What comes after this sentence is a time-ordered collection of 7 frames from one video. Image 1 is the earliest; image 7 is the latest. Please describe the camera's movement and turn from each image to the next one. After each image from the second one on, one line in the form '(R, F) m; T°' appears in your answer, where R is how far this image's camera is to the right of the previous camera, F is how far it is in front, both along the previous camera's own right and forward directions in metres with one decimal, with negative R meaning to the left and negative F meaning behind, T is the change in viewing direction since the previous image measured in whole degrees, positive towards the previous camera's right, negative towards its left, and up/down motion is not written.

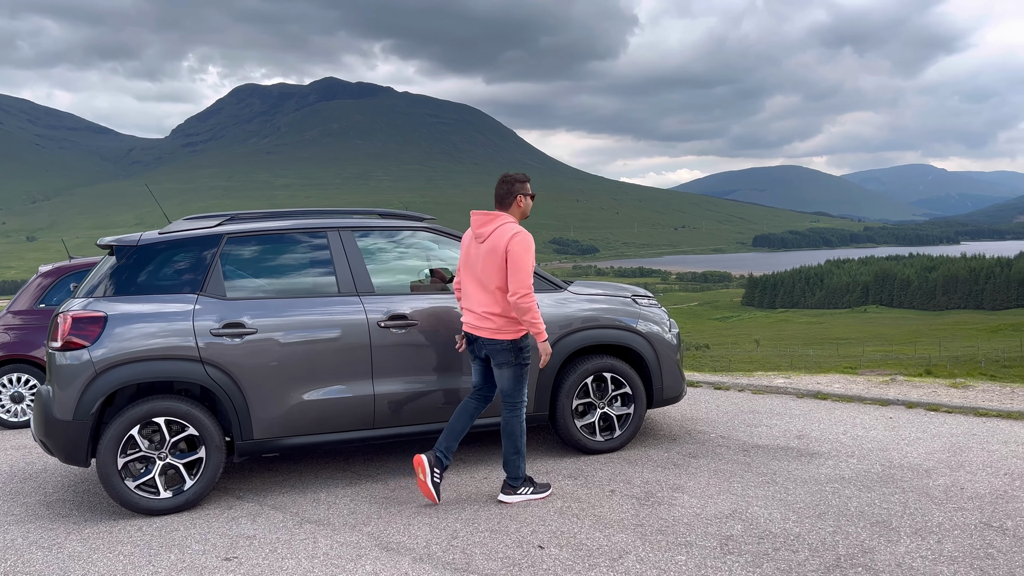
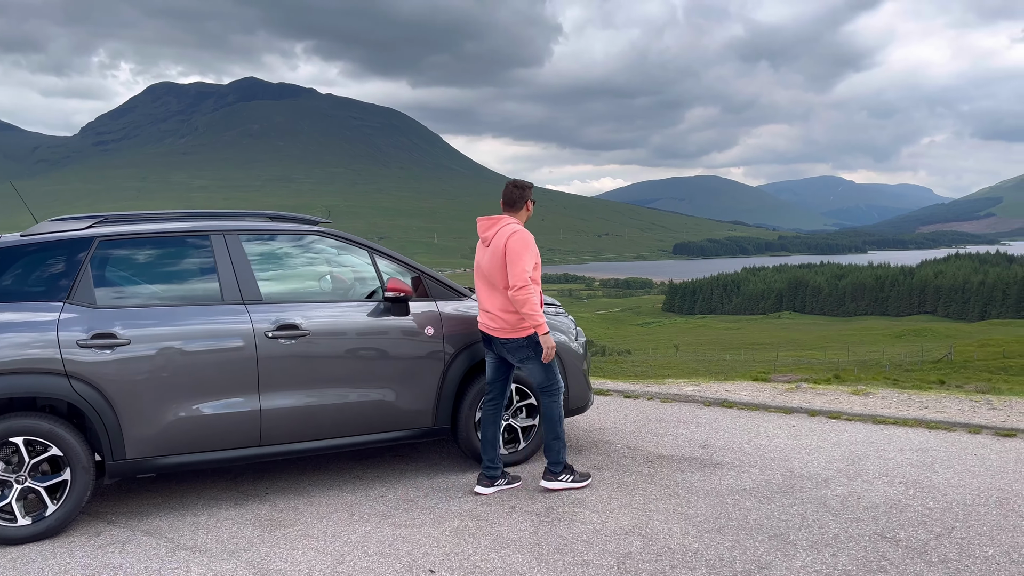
(+0.3, +0.2) m; +4°
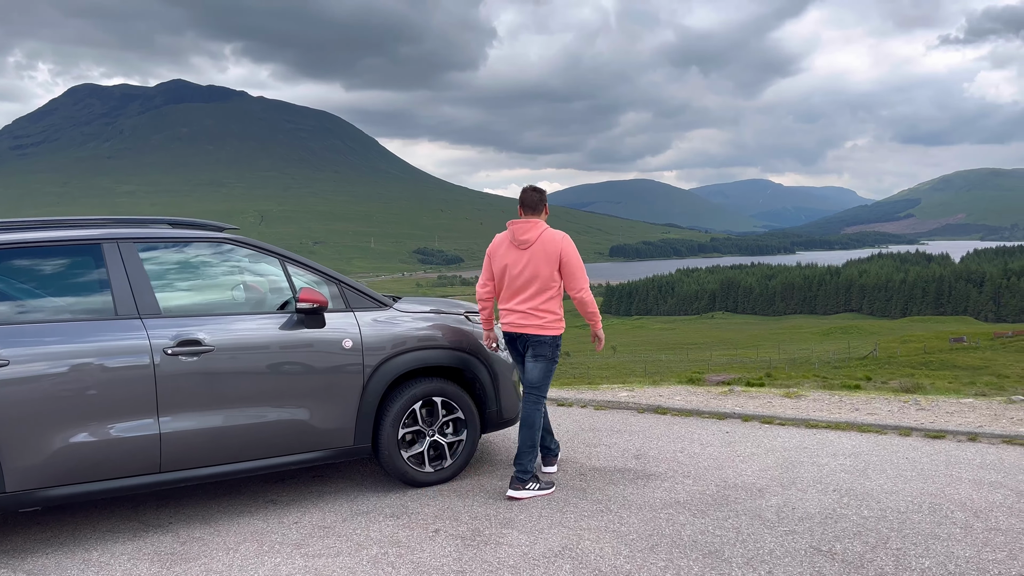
(+0.1, +0.3) m; +4°
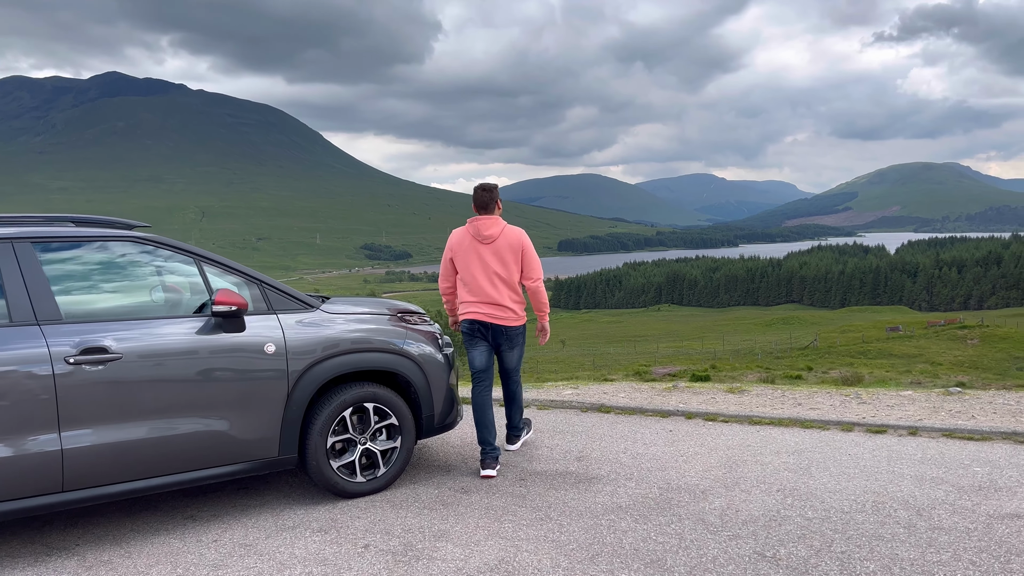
(+0.1, +0.2) m; +4°
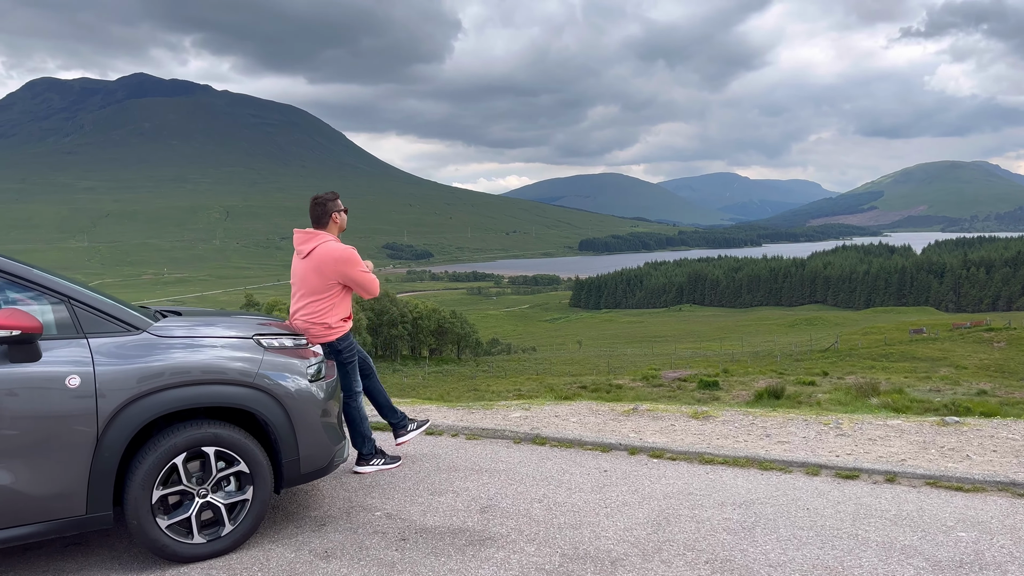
(+0.8, +1.0) m; -2°
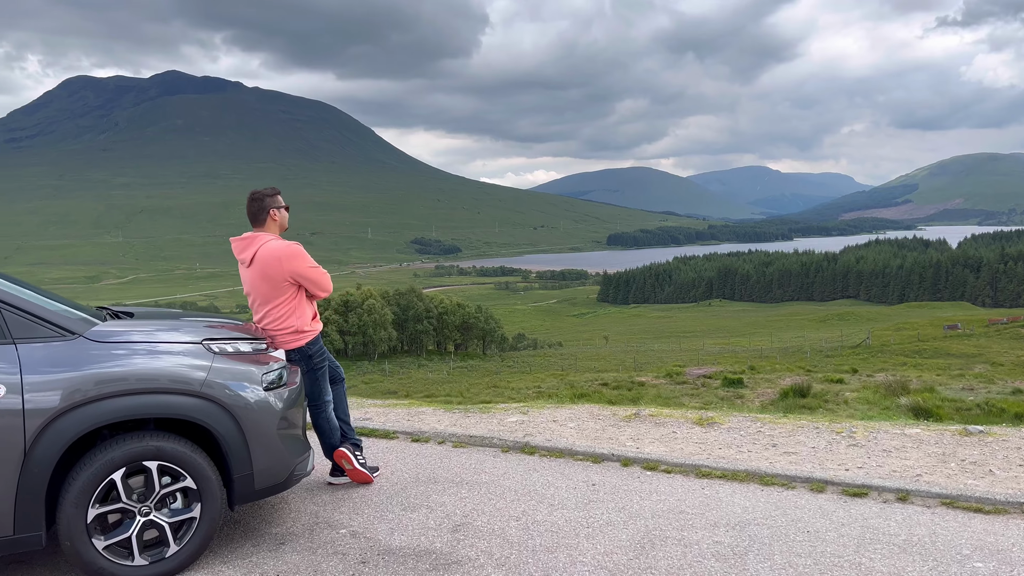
(+0.3, +0.4) m; -2°
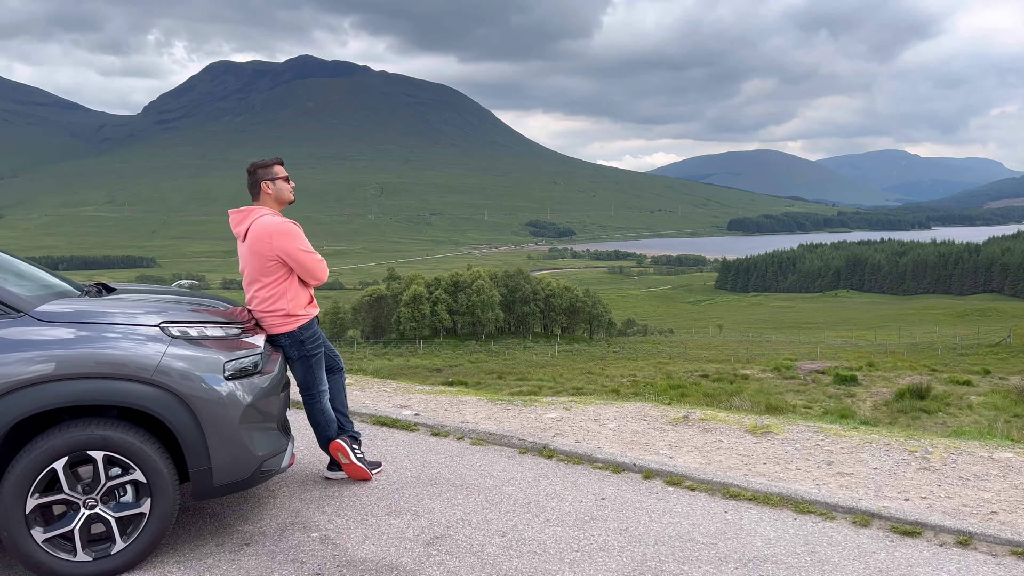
(+0.6, +0.6) m; -8°
